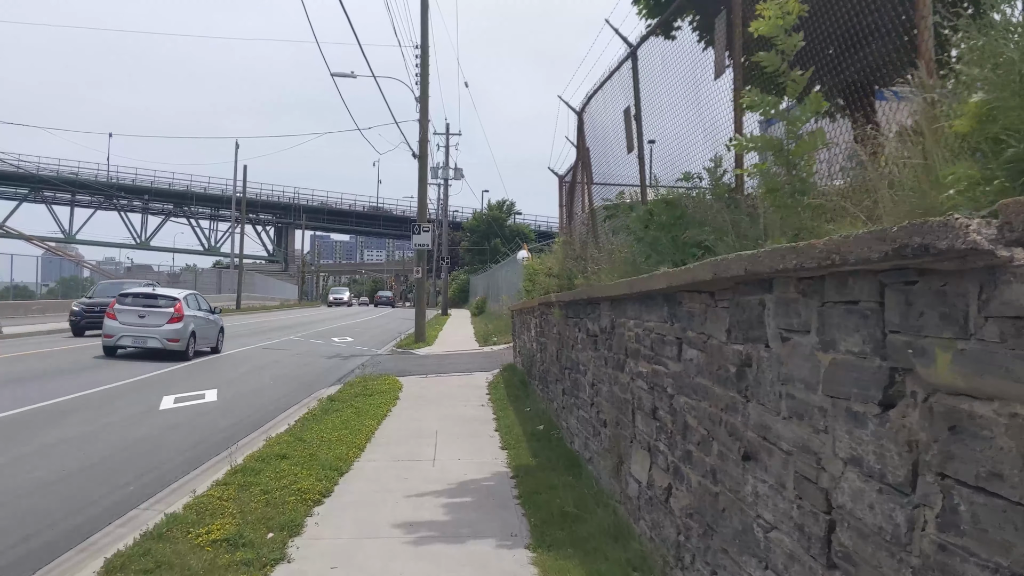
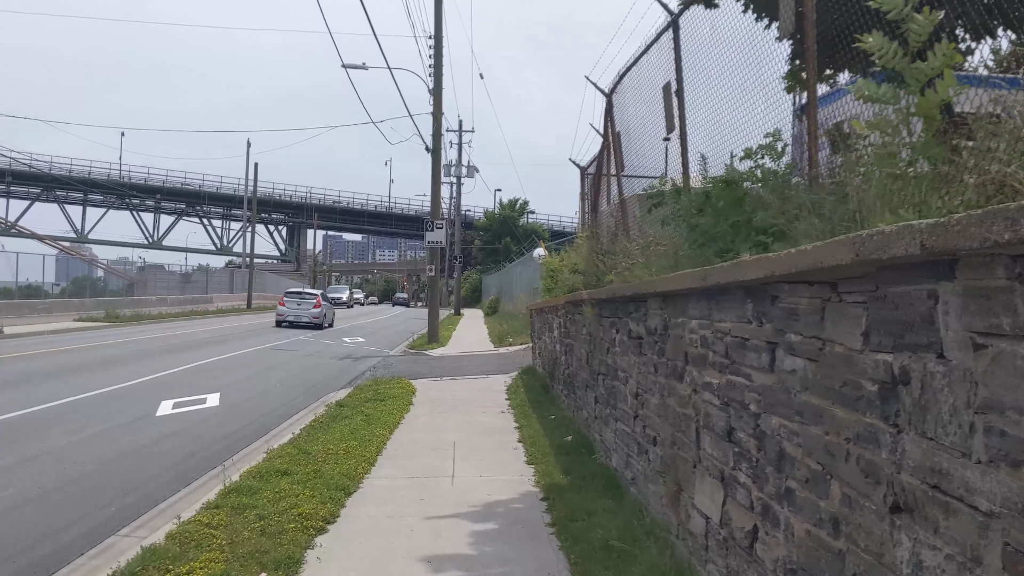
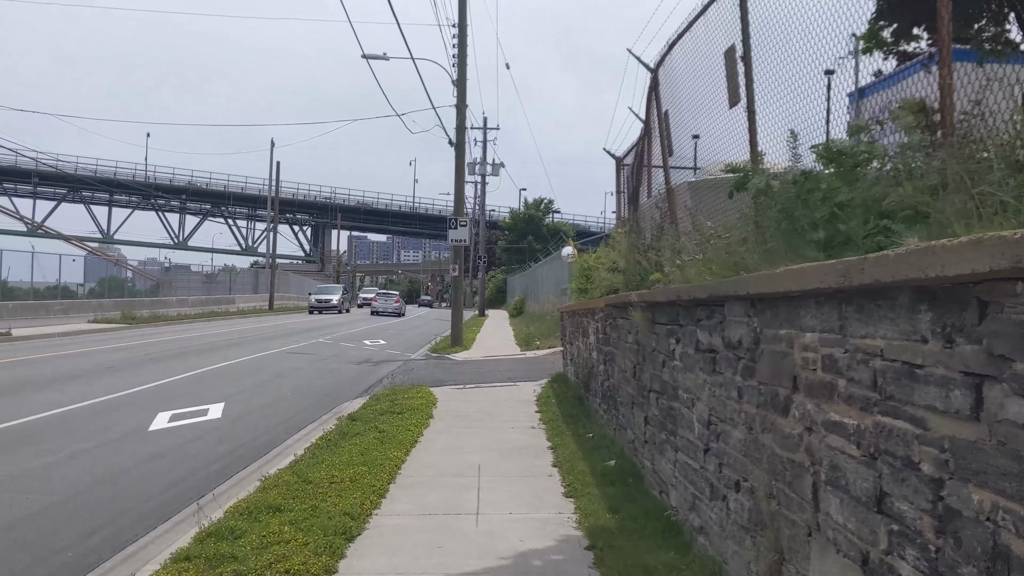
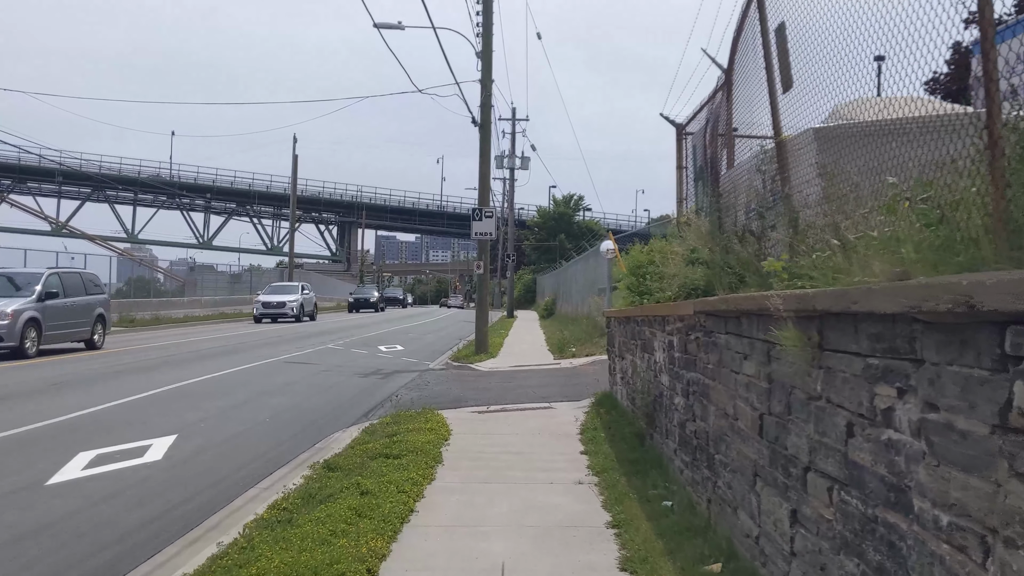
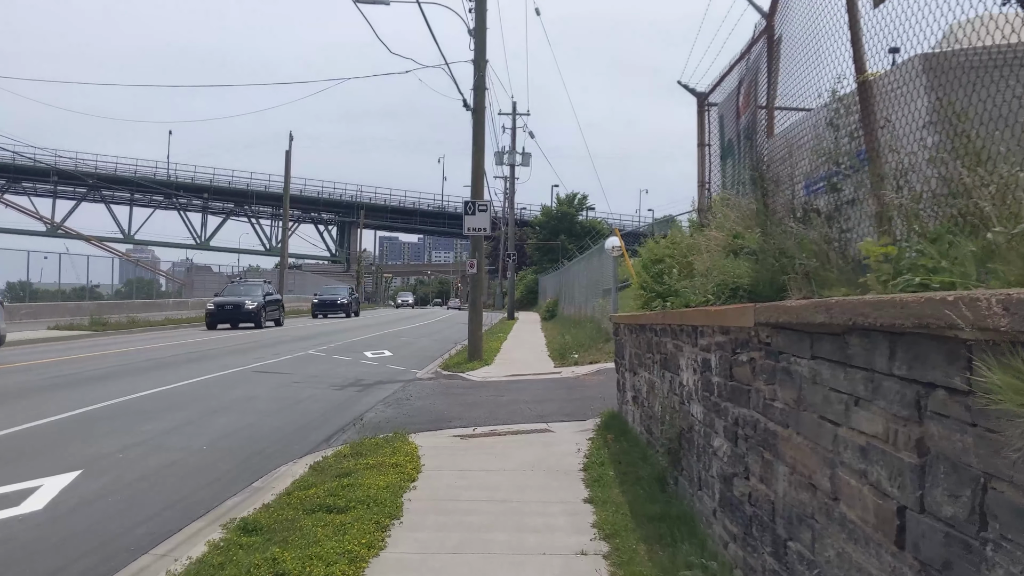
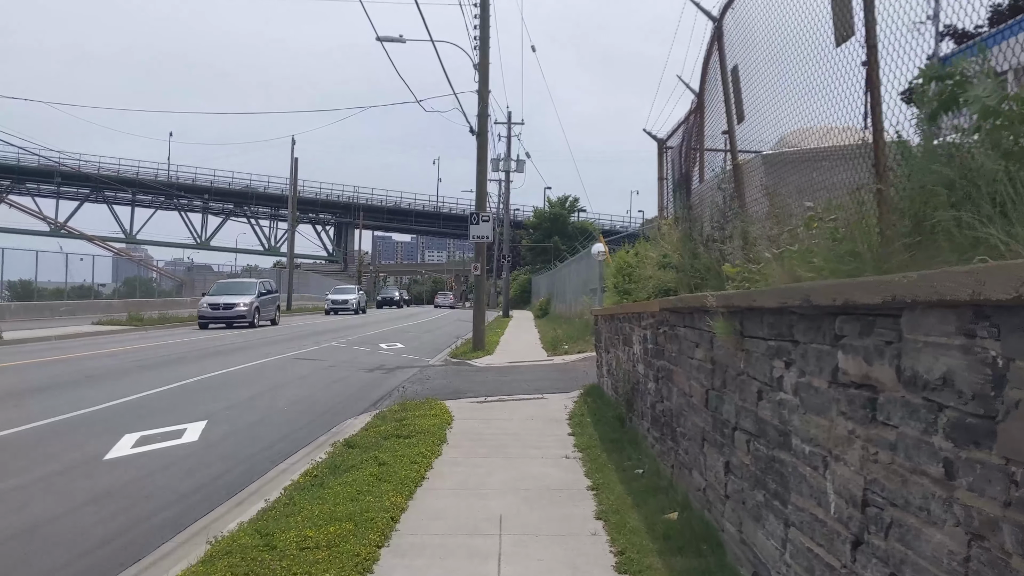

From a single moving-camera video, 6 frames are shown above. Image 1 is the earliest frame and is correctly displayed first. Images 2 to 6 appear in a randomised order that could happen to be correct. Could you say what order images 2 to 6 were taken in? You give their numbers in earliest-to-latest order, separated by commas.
2, 3, 6, 4, 5
